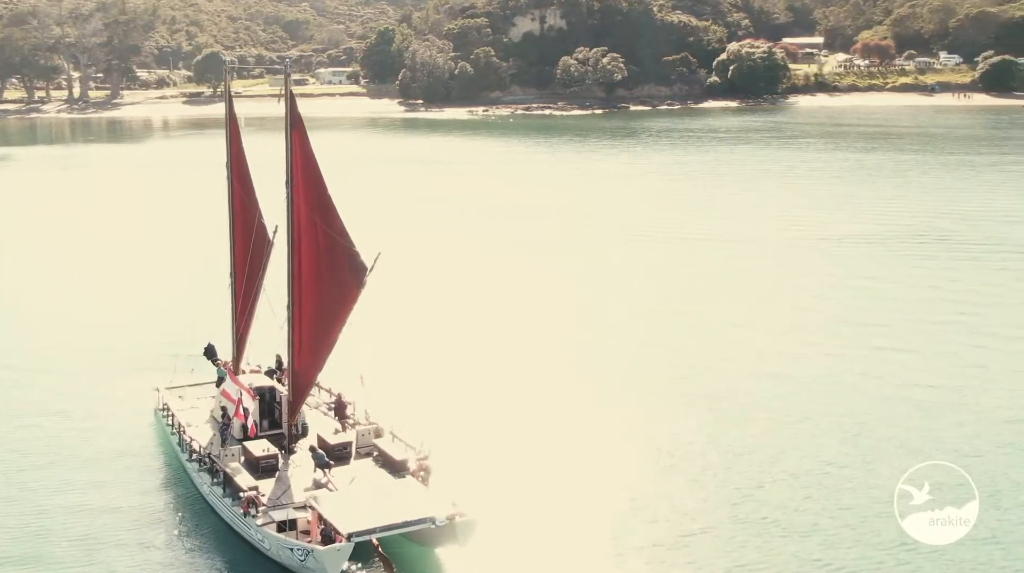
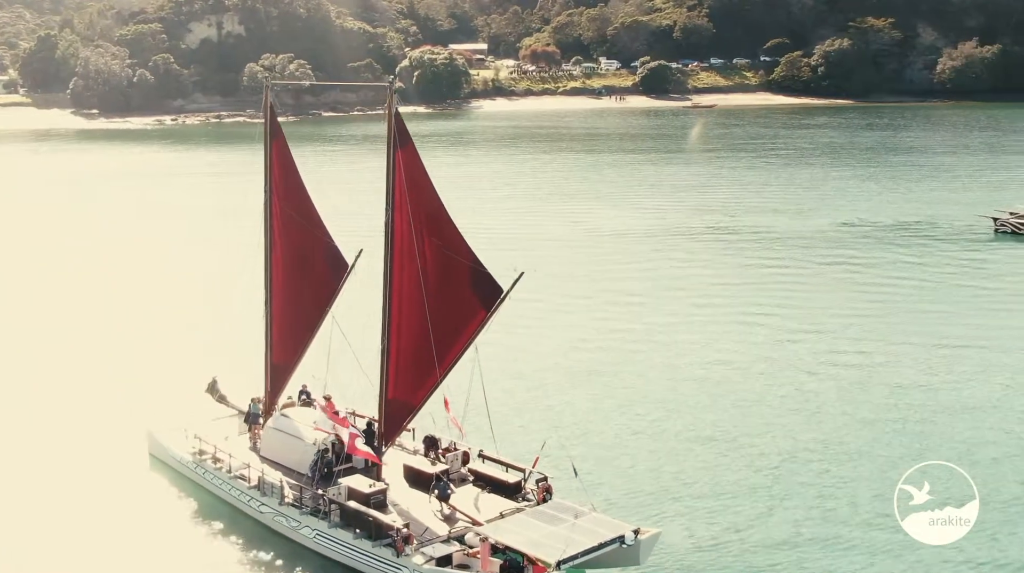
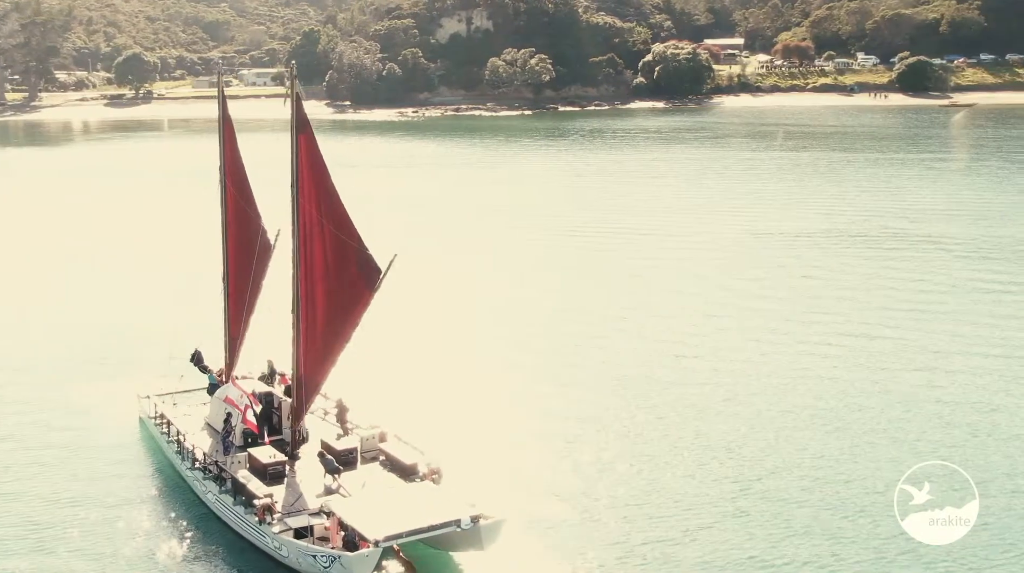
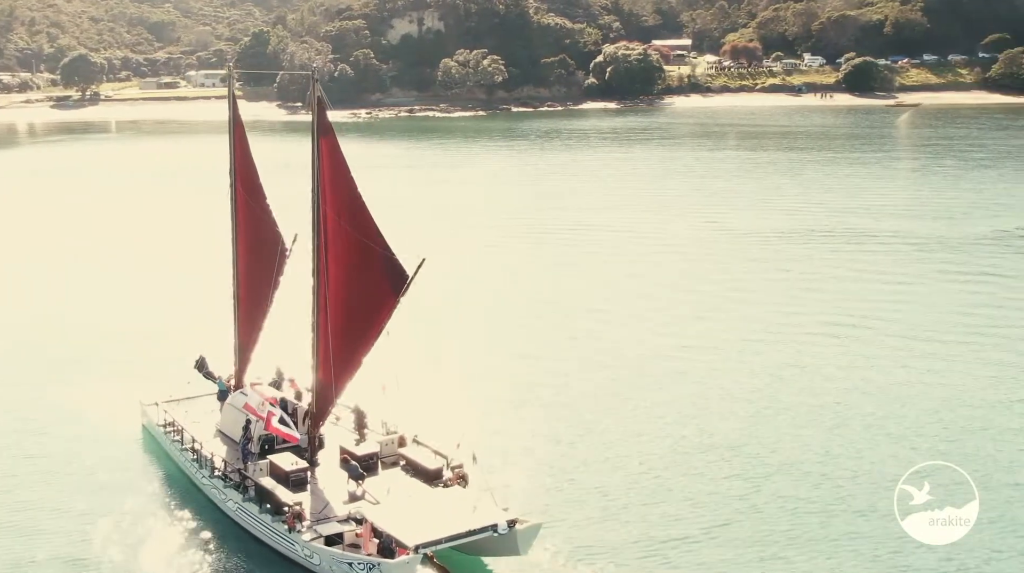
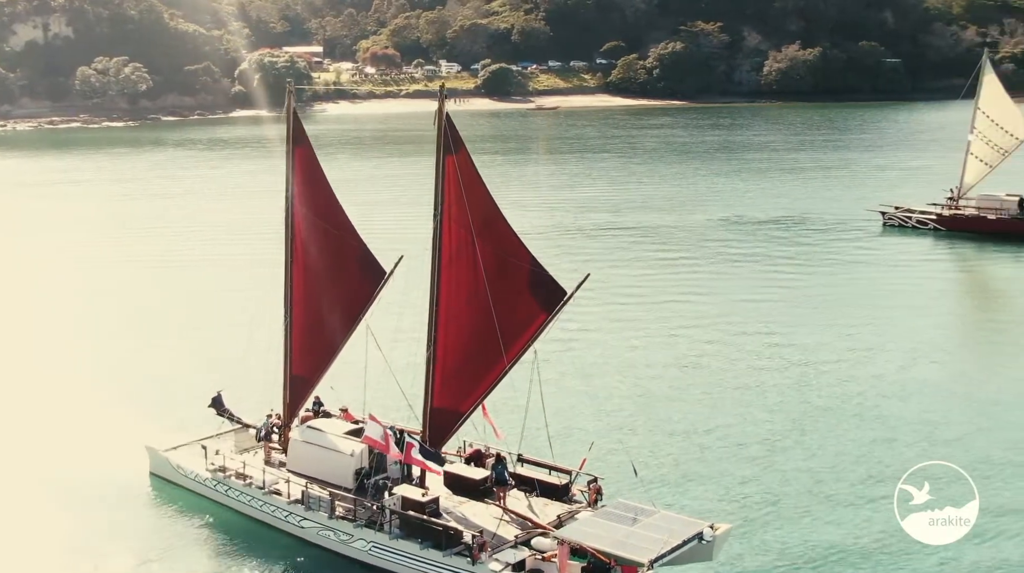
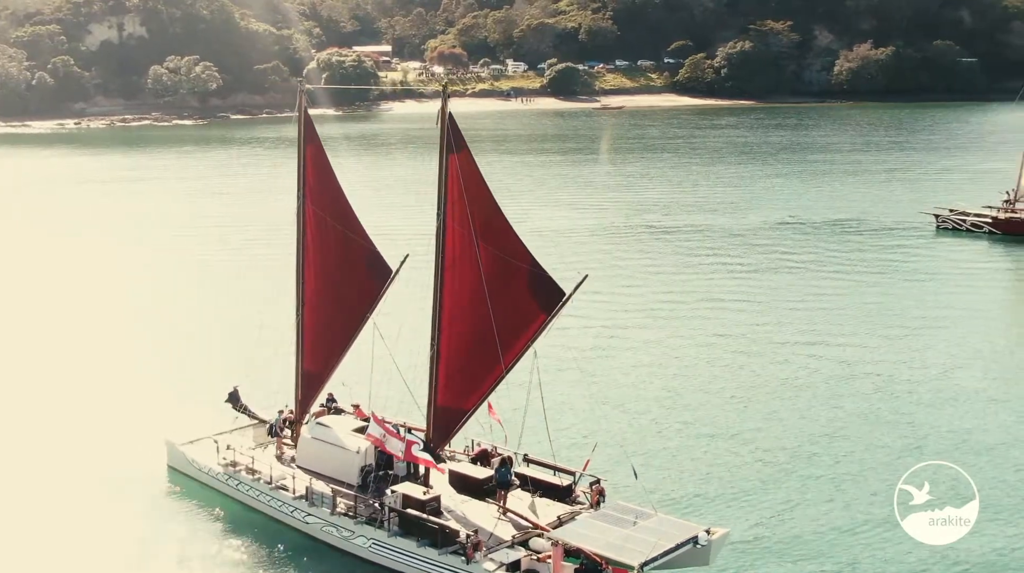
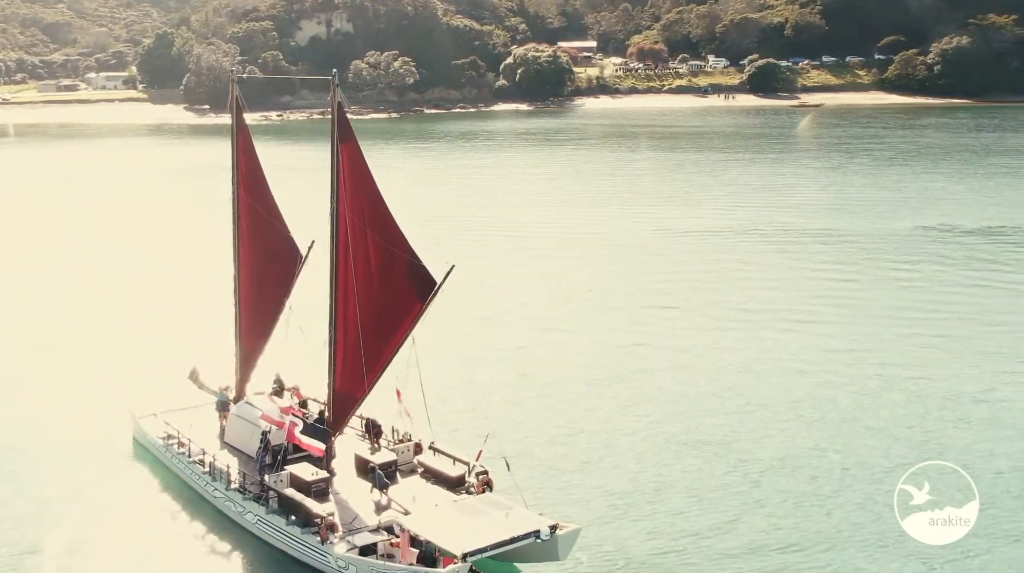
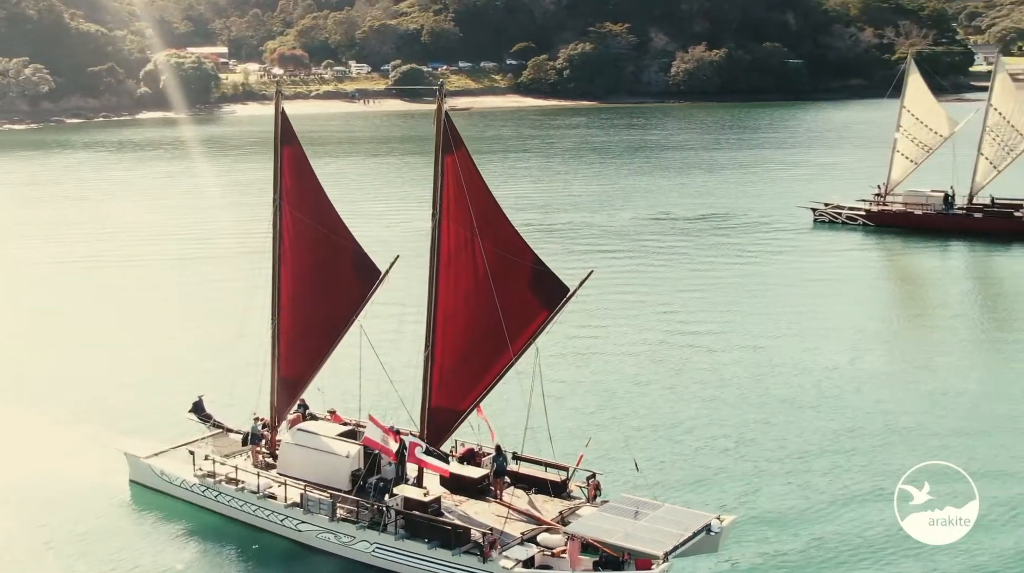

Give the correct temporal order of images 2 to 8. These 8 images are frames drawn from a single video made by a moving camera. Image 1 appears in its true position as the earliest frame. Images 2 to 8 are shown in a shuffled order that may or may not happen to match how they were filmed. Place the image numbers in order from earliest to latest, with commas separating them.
3, 4, 7, 2, 6, 5, 8
